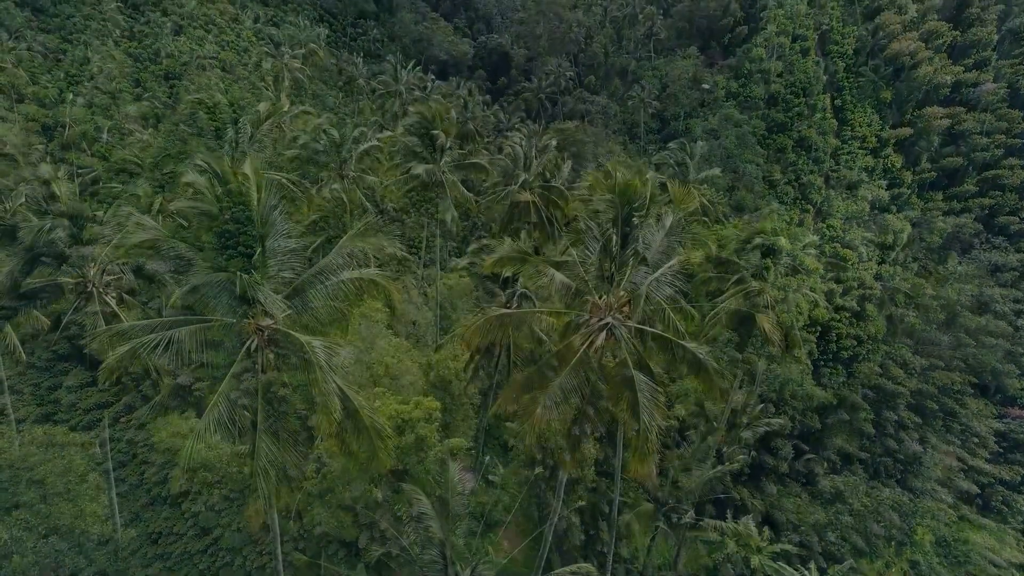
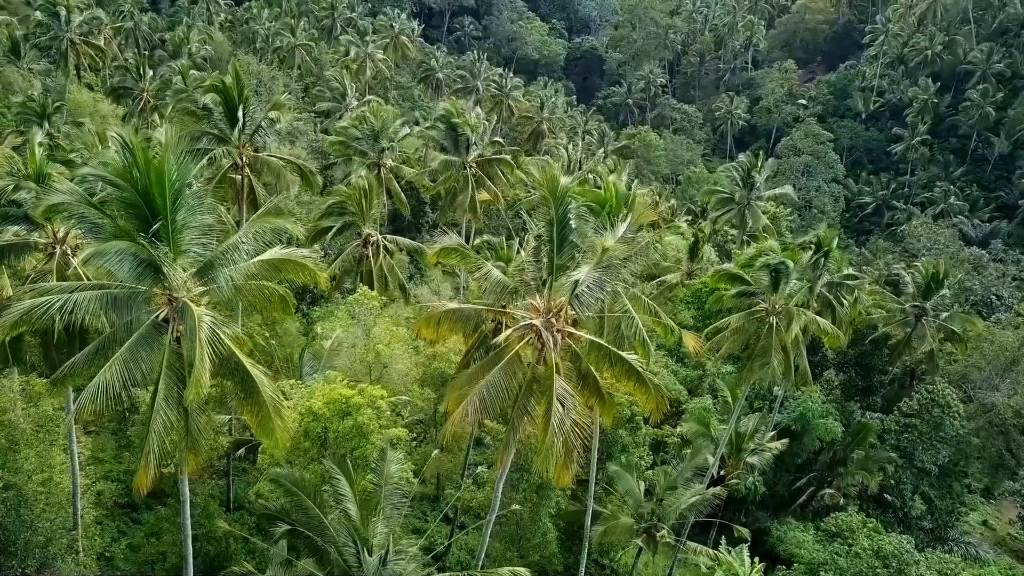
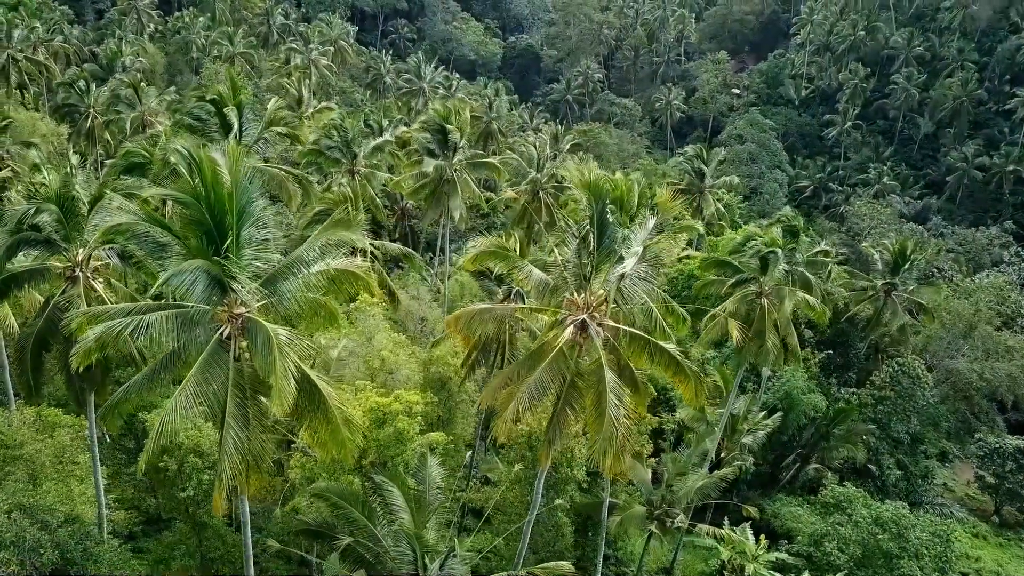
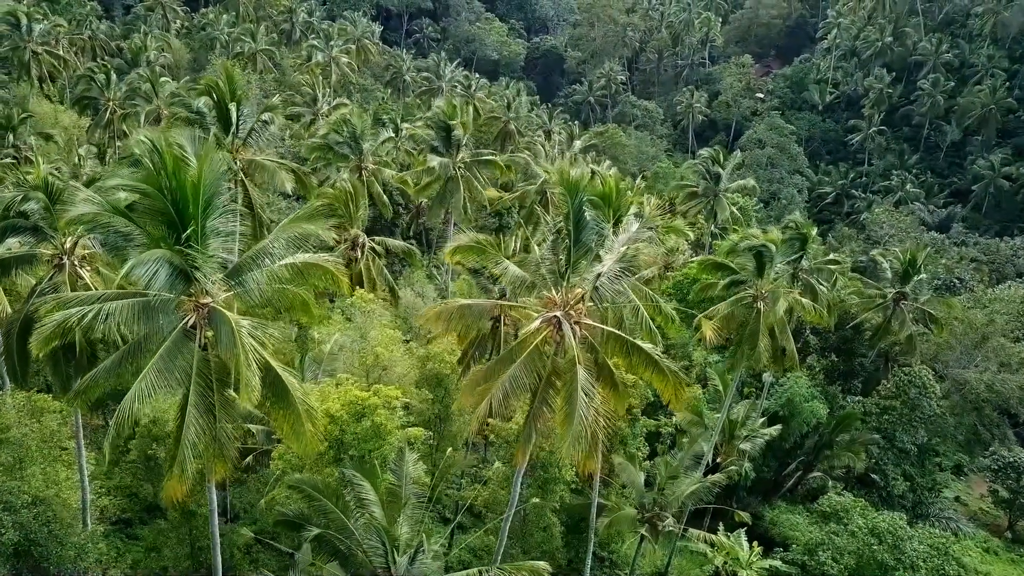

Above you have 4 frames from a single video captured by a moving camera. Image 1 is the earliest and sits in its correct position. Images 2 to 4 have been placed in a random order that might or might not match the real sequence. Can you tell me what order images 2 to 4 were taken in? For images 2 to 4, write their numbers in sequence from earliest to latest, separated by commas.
3, 4, 2
